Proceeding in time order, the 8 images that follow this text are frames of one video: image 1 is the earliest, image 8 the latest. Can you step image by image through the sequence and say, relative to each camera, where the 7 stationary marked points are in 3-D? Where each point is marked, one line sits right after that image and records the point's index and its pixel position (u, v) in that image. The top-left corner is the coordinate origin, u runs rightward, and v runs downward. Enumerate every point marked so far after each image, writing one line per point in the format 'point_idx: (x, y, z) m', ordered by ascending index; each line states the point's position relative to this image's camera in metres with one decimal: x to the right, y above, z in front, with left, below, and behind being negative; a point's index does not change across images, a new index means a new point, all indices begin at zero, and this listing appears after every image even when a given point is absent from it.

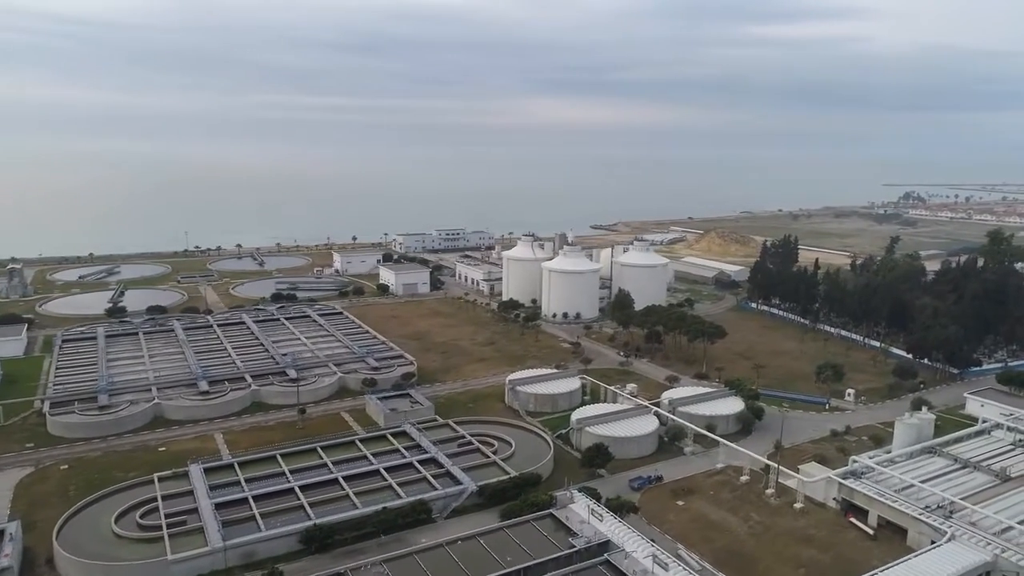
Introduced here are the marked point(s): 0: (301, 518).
0: (-5.7, -6.2, +19.3) m
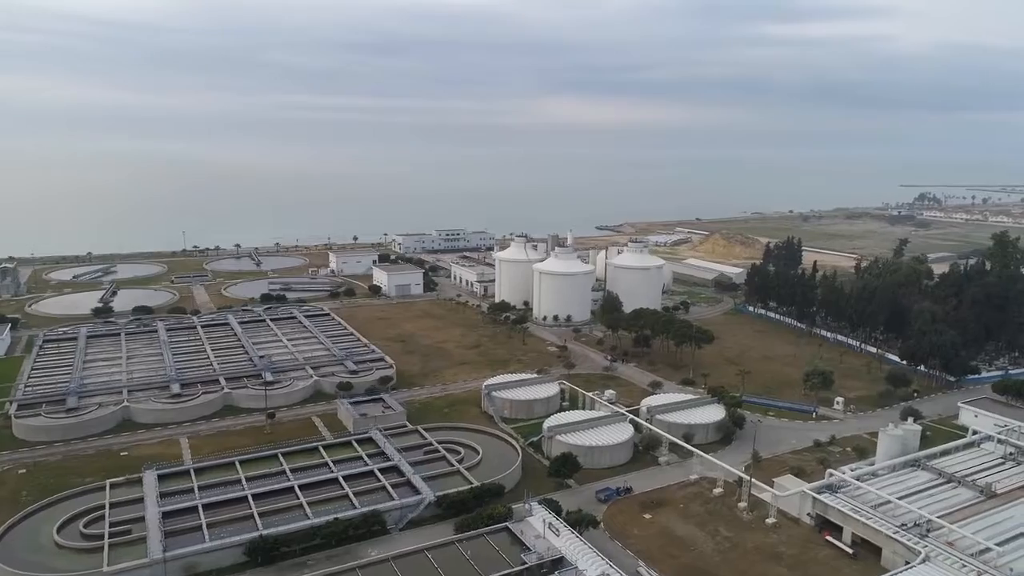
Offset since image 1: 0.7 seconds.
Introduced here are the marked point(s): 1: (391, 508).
0: (-6.9, -6.3, +18.6) m
1: (-3.3, -6.1, +19.8) m
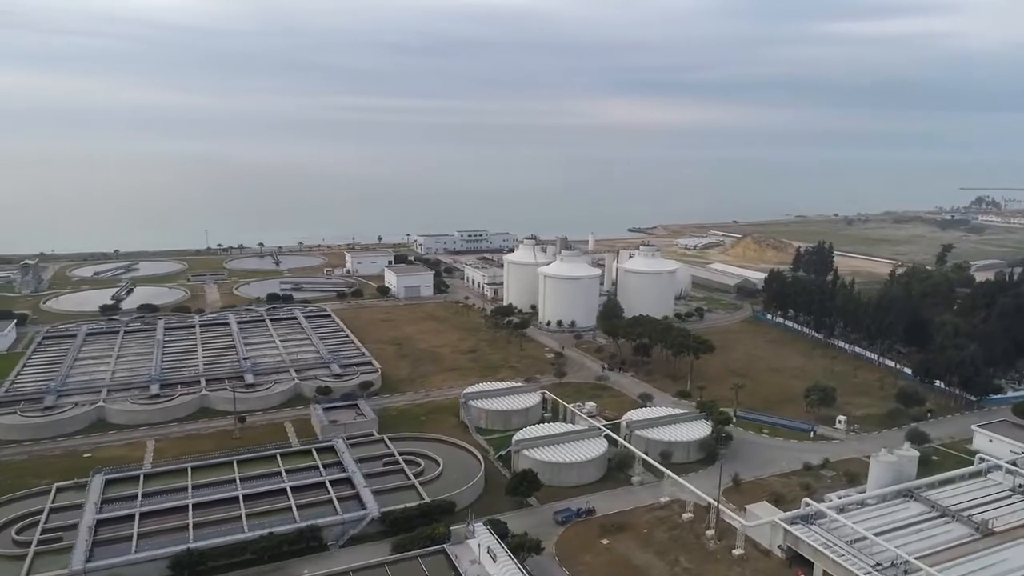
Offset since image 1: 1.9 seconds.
0: (-8.4, -6.3, +18.0) m
1: (-4.8, -6.2, +18.9) m
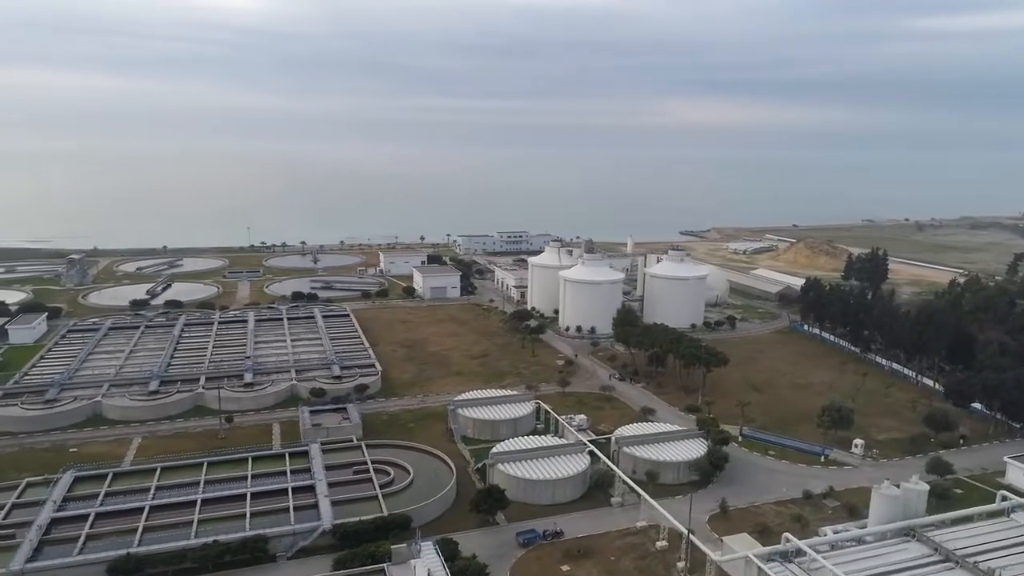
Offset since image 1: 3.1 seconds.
0: (-9.6, -6.3, +17.7) m
1: (-5.9, -6.3, +18.2) m
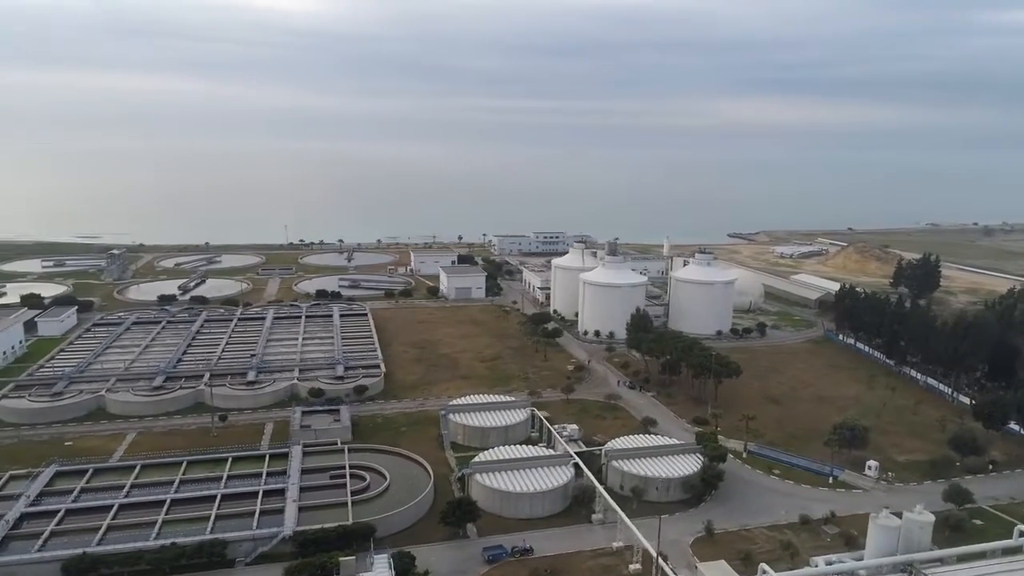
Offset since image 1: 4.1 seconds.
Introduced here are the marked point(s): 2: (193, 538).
0: (-10.6, -6.3, +17.6) m
1: (-6.8, -6.3, +17.9) m
2: (-8.0, -6.3, +17.8) m
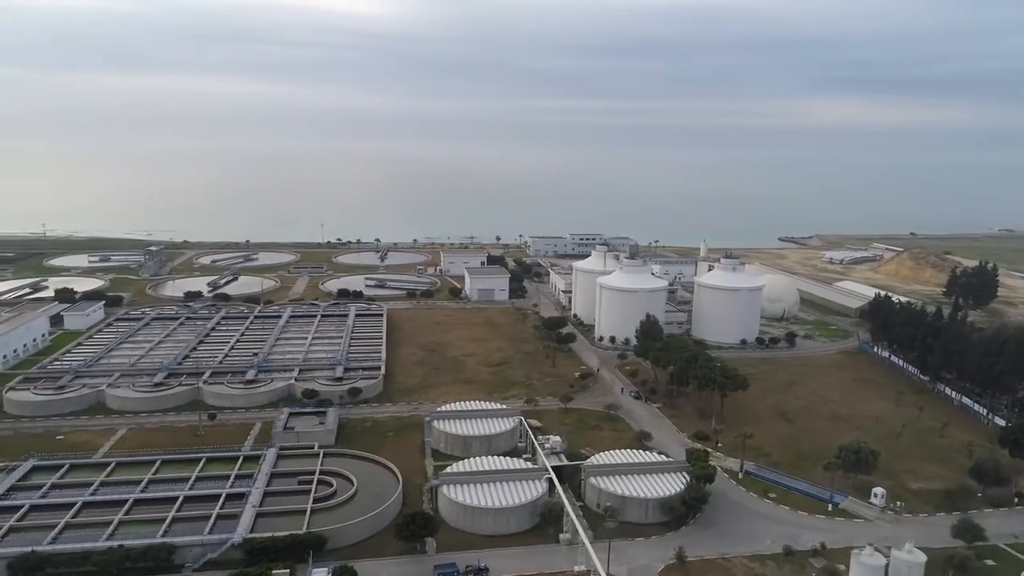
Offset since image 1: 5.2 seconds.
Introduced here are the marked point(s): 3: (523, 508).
0: (-11.7, -6.2, +17.6) m
1: (-8.0, -6.3, +17.5) m
2: (-9.1, -6.2, +17.6) m
3: (+0.3, -6.0, +19.3) m
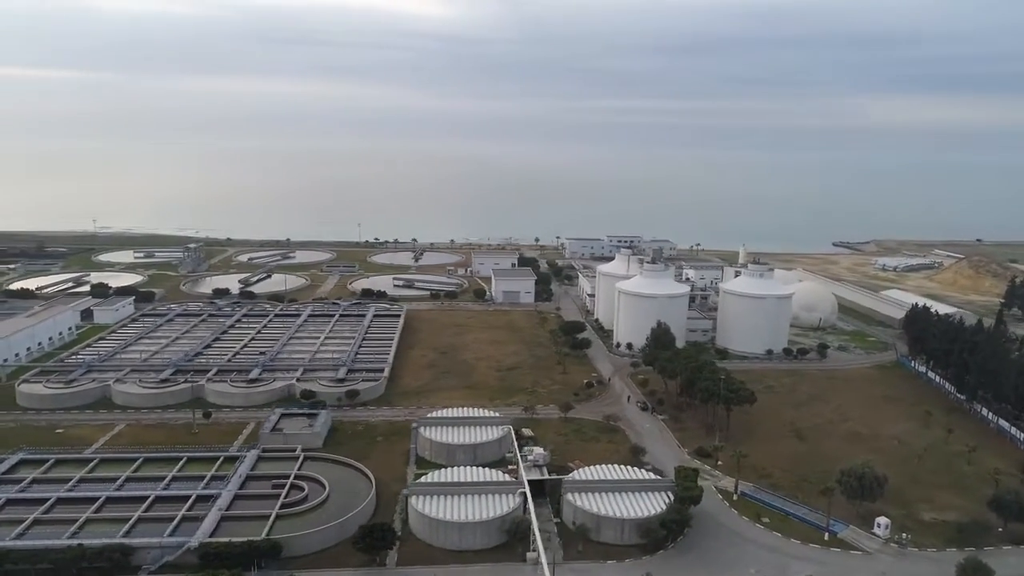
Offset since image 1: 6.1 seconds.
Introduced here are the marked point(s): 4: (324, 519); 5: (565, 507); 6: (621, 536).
0: (-12.7, -6.1, +17.7) m
1: (-9.0, -6.3, +17.4) m
2: (-10.1, -6.2, +17.5) m
3: (-0.5, -6.1, +18.5) m
4: (-5.1, -6.2, +19.1) m
5: (+1.5, -6.0, +19.5) m
6: (+2.8, -6.5, +18.6) m
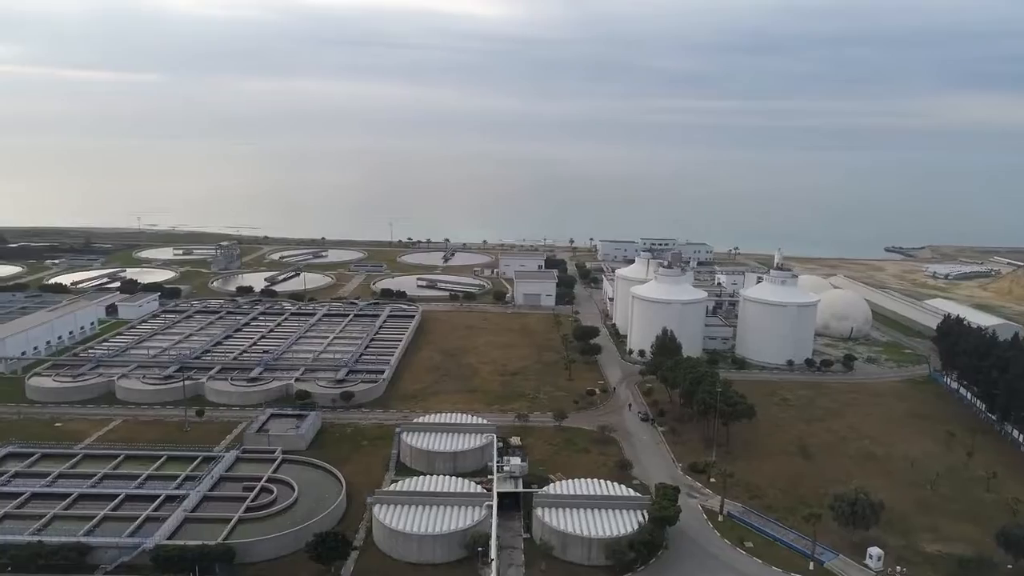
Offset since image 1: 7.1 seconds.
0: (-13.7, -6.0, +18.0) m
1: (-10.0, -6.2, +17.4) m
2: (-11.1, -6.2, +17.6) m
3: (-1.5, -6.2, +17.8) m
4: (-5.9, -6.3, +18.8) m
5: (+0.6, -6.1, +18.7) m
6: (+1.9, -6.6, +17.7) m
